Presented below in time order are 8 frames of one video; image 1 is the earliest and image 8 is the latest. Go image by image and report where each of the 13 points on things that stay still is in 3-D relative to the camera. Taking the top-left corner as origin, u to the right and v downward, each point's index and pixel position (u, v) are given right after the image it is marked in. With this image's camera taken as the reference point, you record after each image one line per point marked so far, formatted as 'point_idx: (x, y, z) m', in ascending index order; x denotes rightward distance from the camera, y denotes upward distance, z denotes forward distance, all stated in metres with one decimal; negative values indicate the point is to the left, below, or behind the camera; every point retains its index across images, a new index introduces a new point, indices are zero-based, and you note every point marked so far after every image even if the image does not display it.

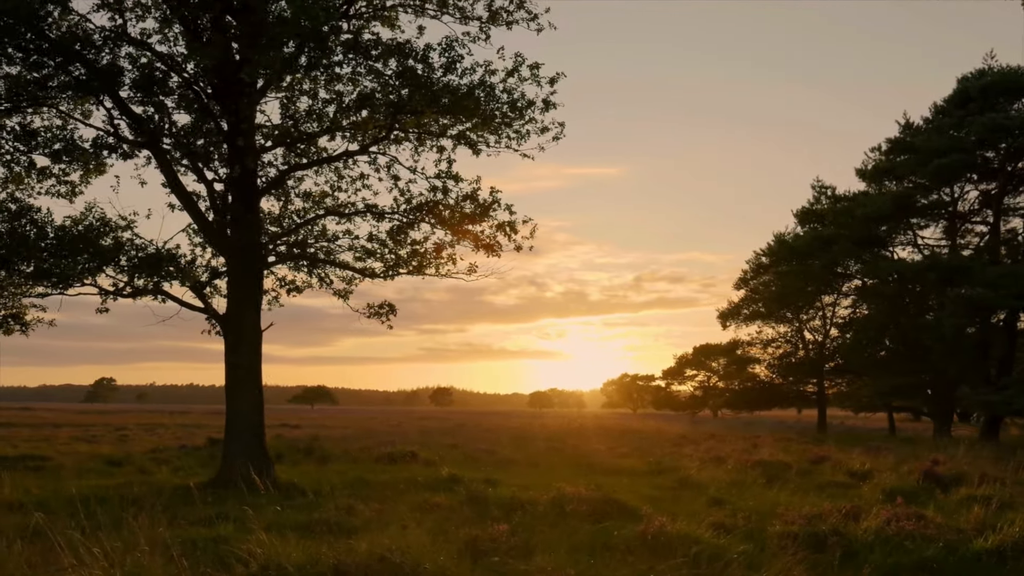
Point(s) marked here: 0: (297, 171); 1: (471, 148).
0: (-4.4, +2.4, +16.5) m
1: (-0.7, +2.6, +15.0) m
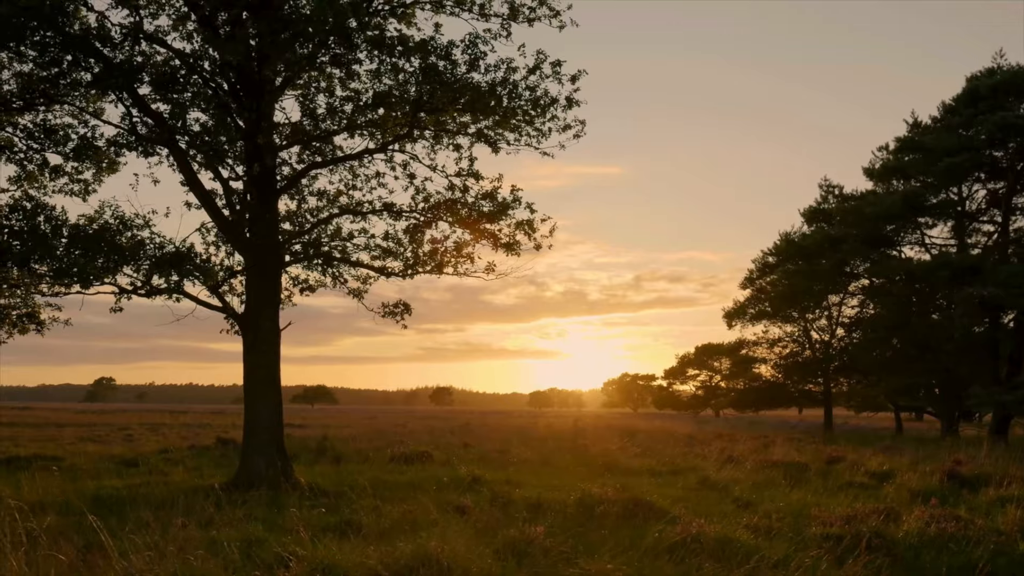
0: (-4.0, +2.4, +16.4) m
1: (-0.4, +2.6, +14.9) m
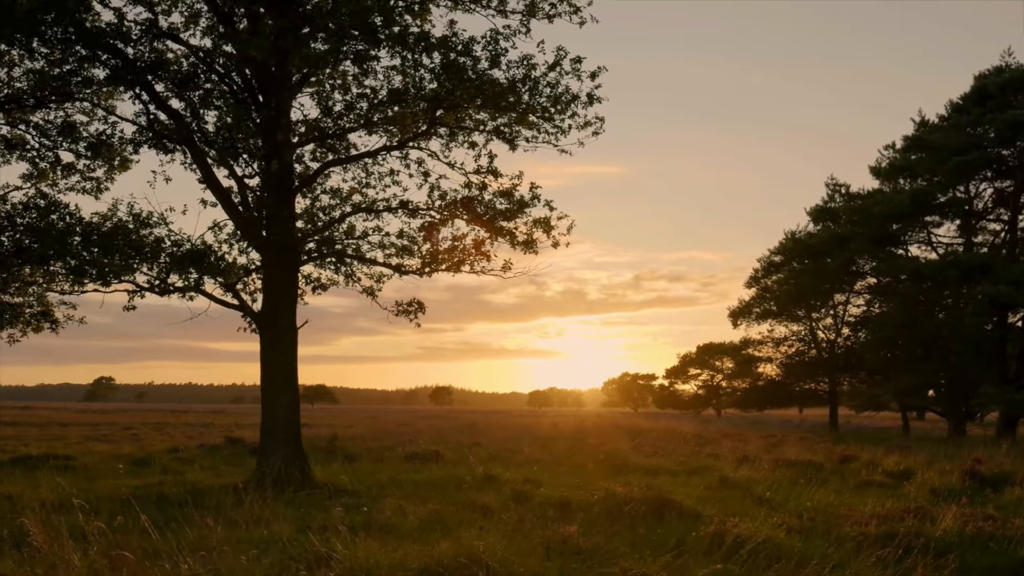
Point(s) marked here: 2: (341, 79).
0: (-3.7, +2.5, +16.3) m
1: (0.0, +2.6, +14.8) m
2: (-3.2, +3.9, +14.9) m
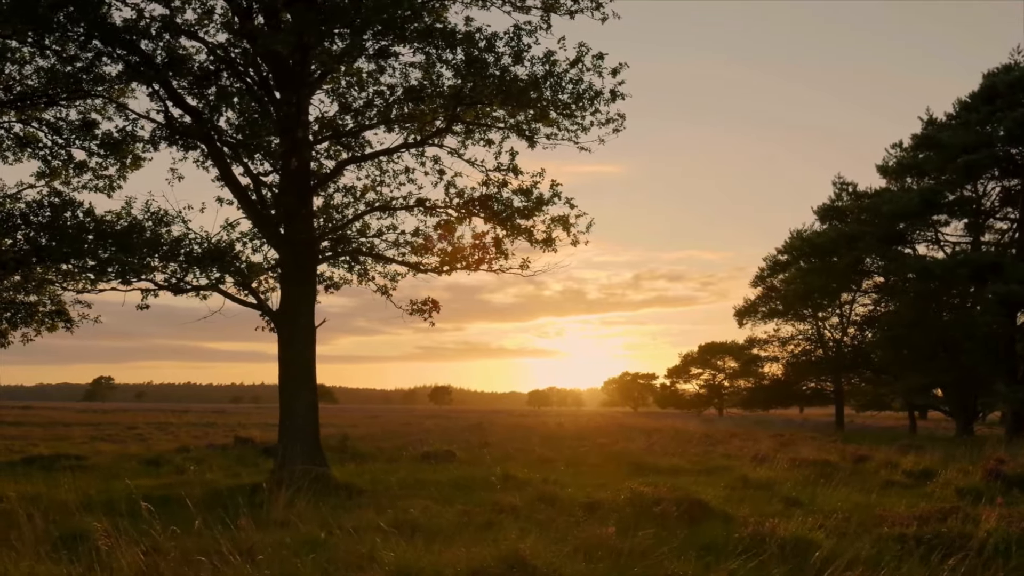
0: (-3.4, +2.5, +16.1) m
1: (+0.3, +2.7, +14.7) m
2: (-2.8, +3.9, +14.8) m
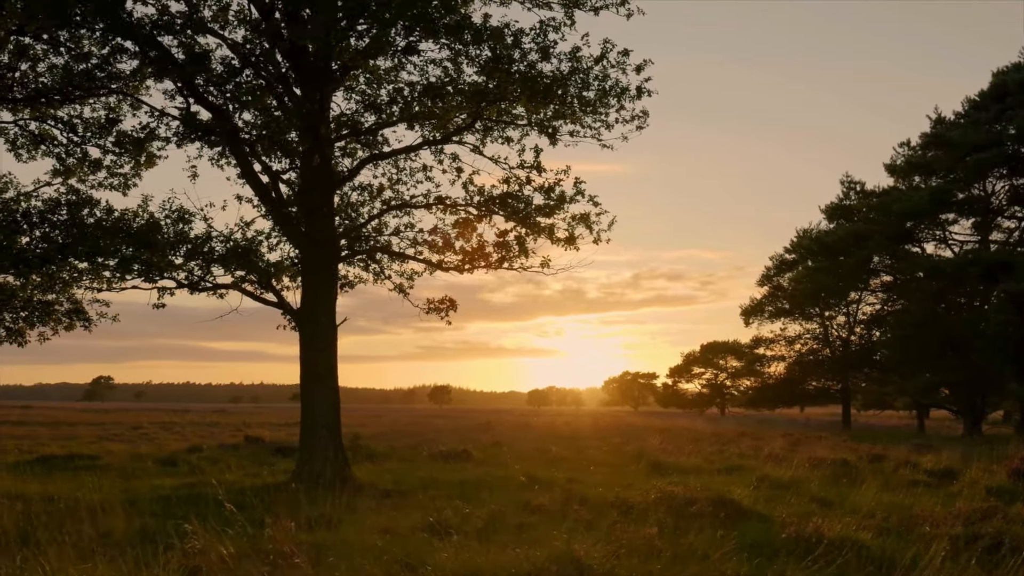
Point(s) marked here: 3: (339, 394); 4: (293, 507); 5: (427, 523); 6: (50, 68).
0: (-3.0, +2.5, +16.0) m
1: (+0.7, +2.7, +14.6) m
2: (-2.4, +3.9, +14.7) m
3: (-3.0, -1.9, +14.1) m
4: (-2.7, -2.7, +10.0) m
5: (-0.9, -2.5, +8.6) m
6: (-9.9, +4.7, +17.2) m
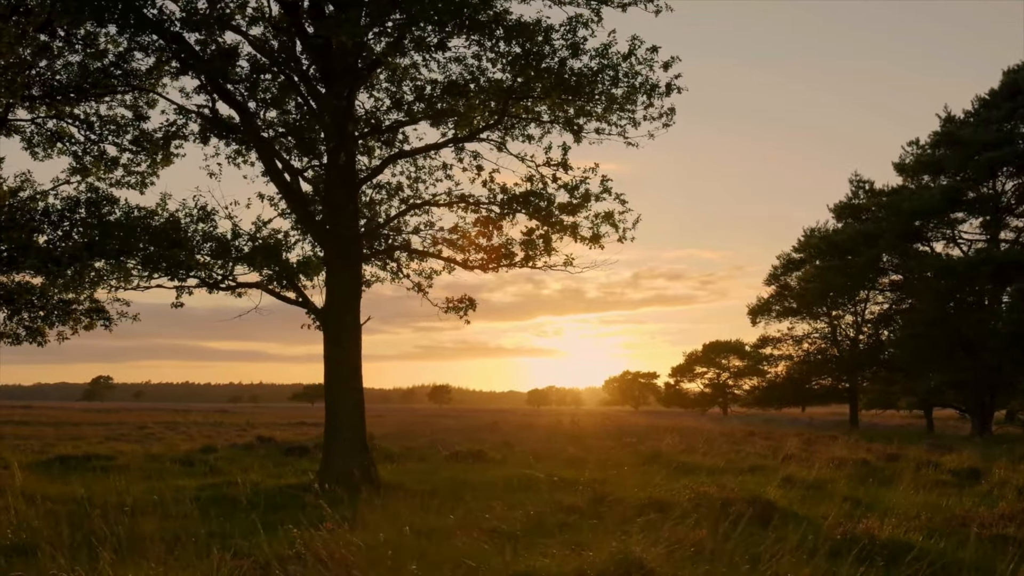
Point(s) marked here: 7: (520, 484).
0: (-2.5, +2.5, +15.9) m
1: (+1.1, +2.7, +14.5) m
2: (-2.0, +4.0, +14.6) m
3: (-2.6, -1.9, +14.0) m
4: (-2.3, -2.7, +9.8) m
5: (-0.5, -2.5, +8.5) m
6: (-9.5, +4.7, +17.1) m
7: (+0.2, -3.2, +13.2) m
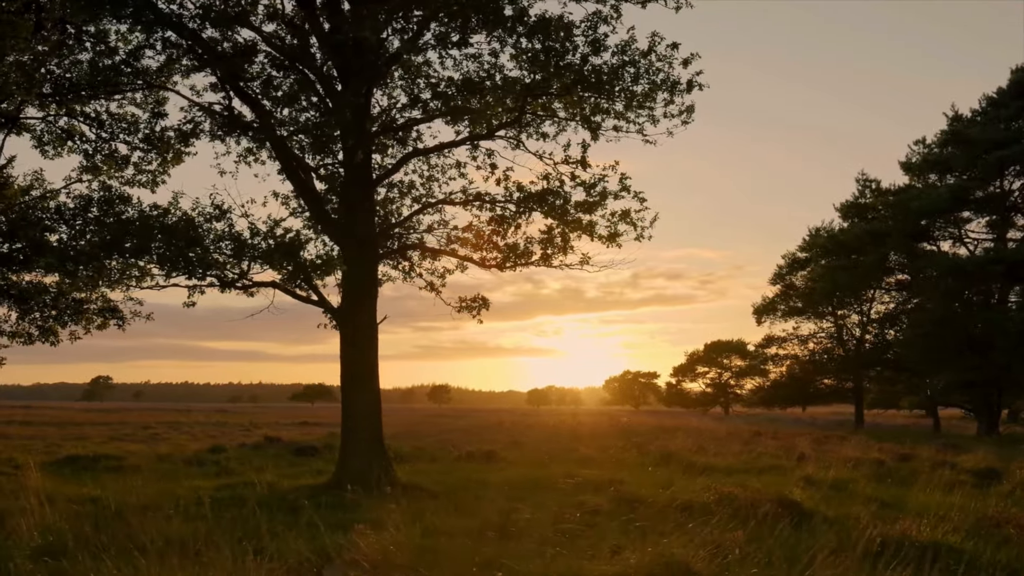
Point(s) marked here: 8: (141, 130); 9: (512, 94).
0: (-2.2, +2.6, +15.8) m
1: (+1.5, +2.7, +14.4) m
2: (-1.7, +4.0, +14.5) m
3: (-2.3, -1.9, +13.9) m
4: (-2.0, -2.7, +9.7) m
5: (-0.2, -2.5, +8.4) m
6: (-9.2, +4.7, +16.9) m
7: (+0.5, -3.2, +13.1) m
8: (-7.8, +3.3, +17.0) m
9: (0.0, +3.4, +13.9) m
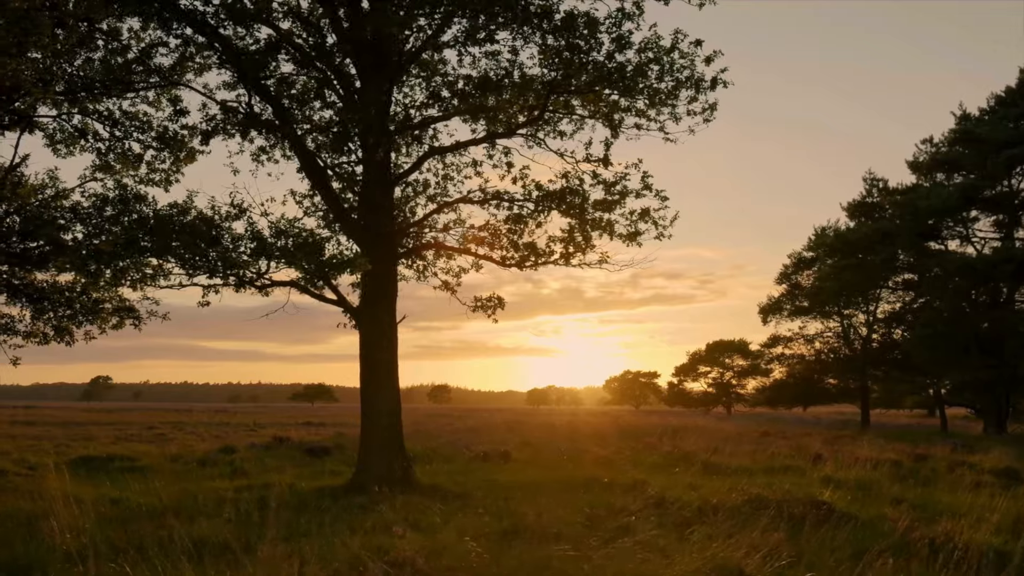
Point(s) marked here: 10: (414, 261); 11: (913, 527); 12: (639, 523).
0: (-1.9, +2.6, +15.7) m
1: (+1.8, +2.8, +14.3) m
2: (-1.3, +4.0, +14.4) m
3: (-1.9, -1.9, +13.8) m
4: (-1.6, -2.7, +9.6) m
5: (+0.2, -2.5, +8.3) m
6: (-8.8, +4.7, +16.8) m
7: (+0.8, -3.2, +13.0) m
8: (-7.5, +3.4, +16.9) m
9: (+0.3, +3.4, +13.8) m
10: (-2.2, +0.6, +18.1) m
11: (+4.1, -2.5, +8.2) m
12: (+1.5, -2.6, +8.8) m
